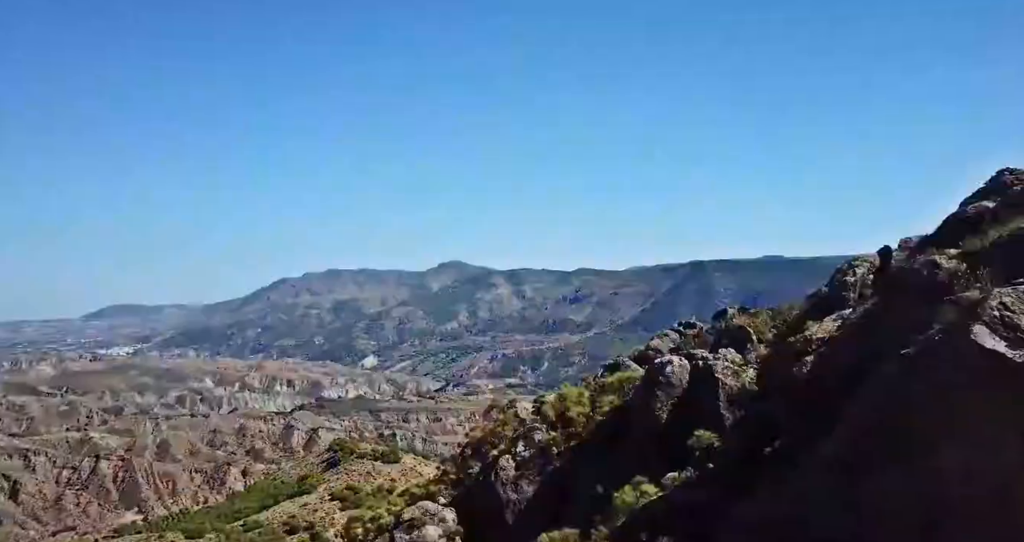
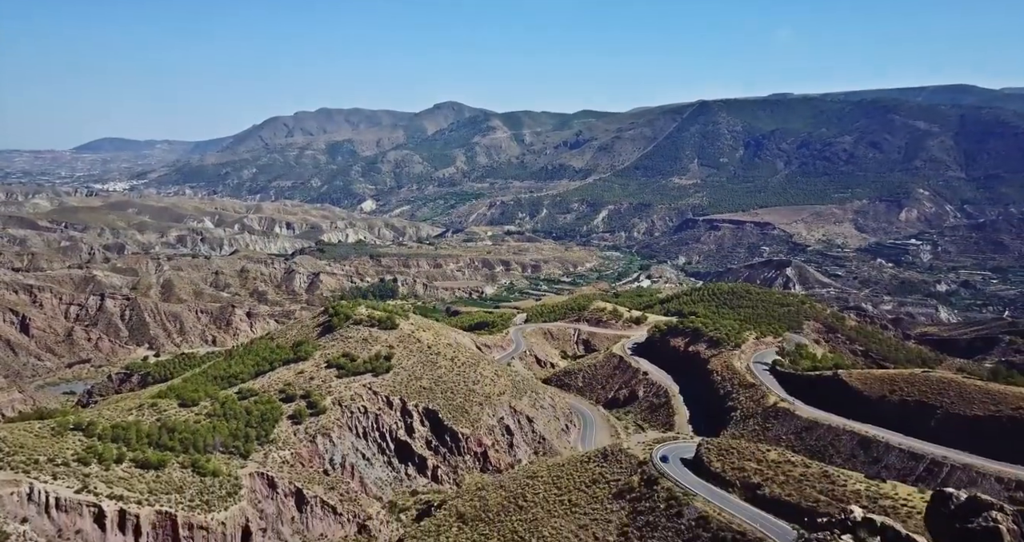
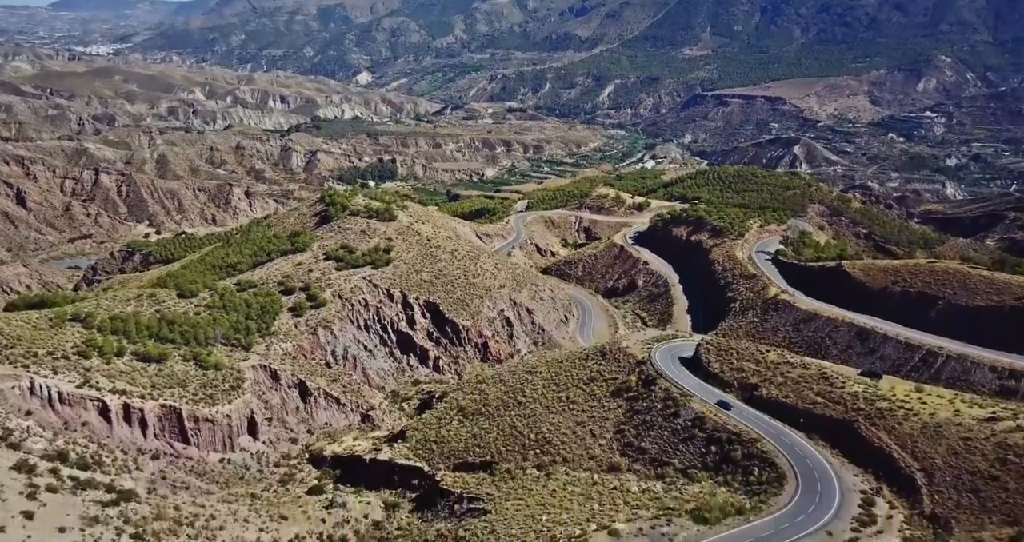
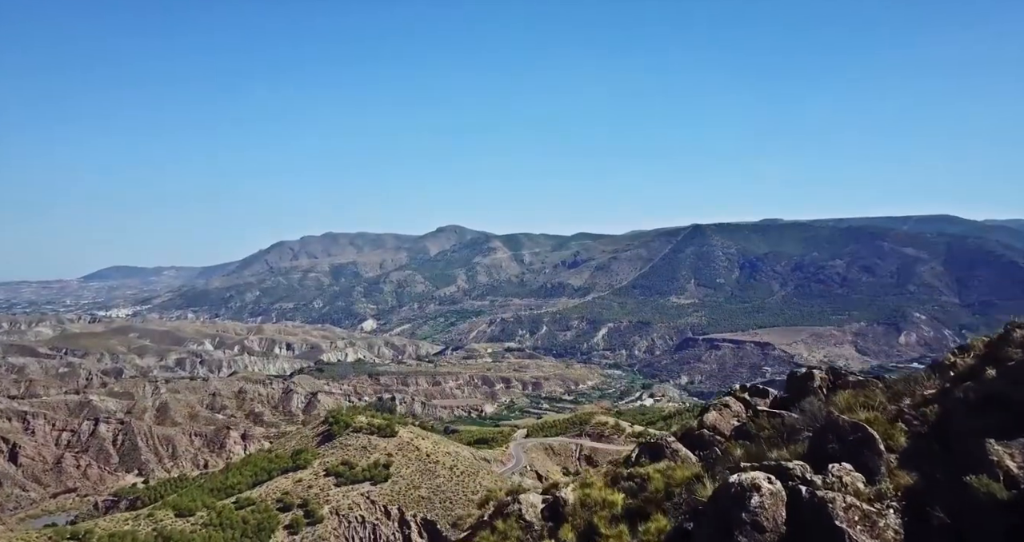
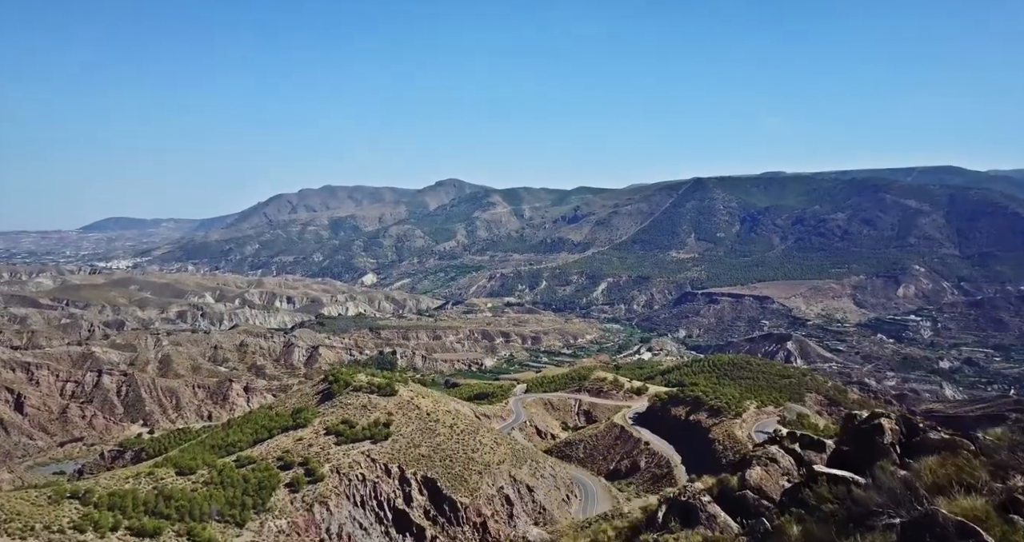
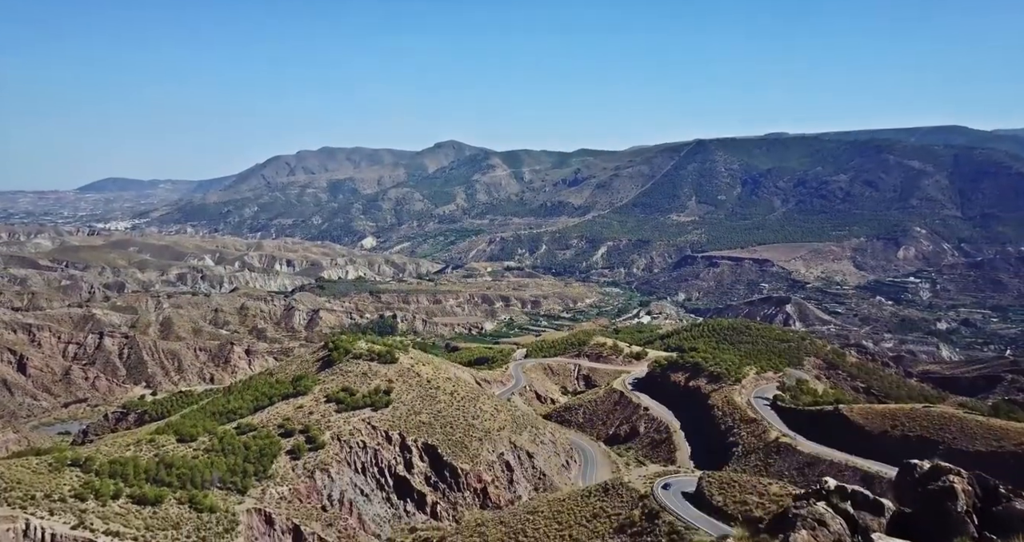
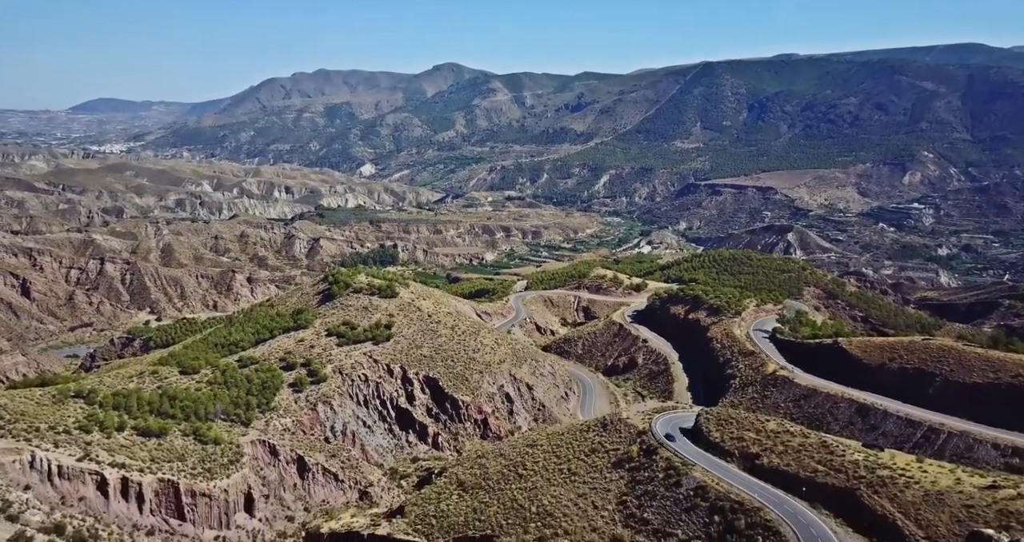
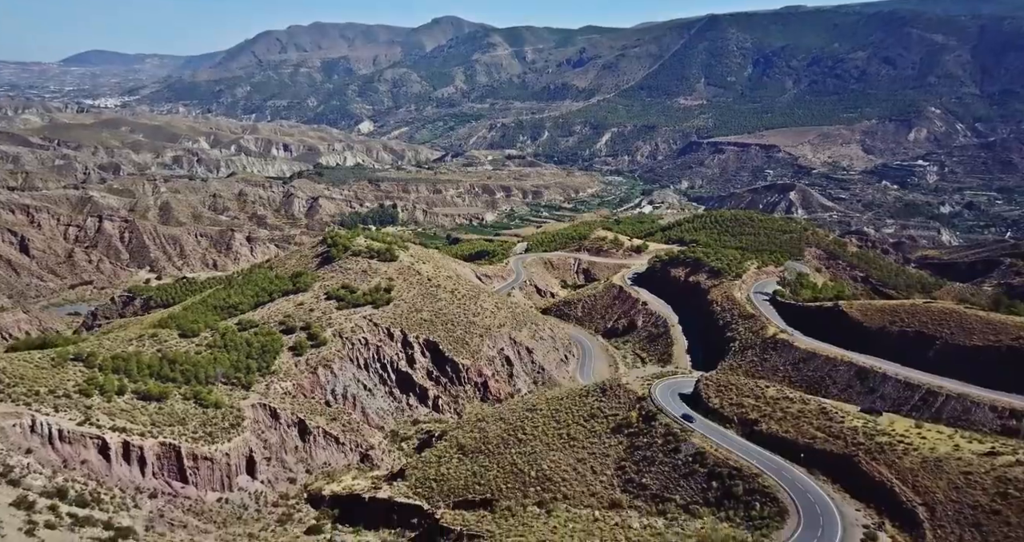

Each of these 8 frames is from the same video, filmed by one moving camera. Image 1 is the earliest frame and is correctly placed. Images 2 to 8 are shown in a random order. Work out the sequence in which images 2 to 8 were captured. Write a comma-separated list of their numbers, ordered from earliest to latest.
4, 5, 6, 2, 7, 8, 3
